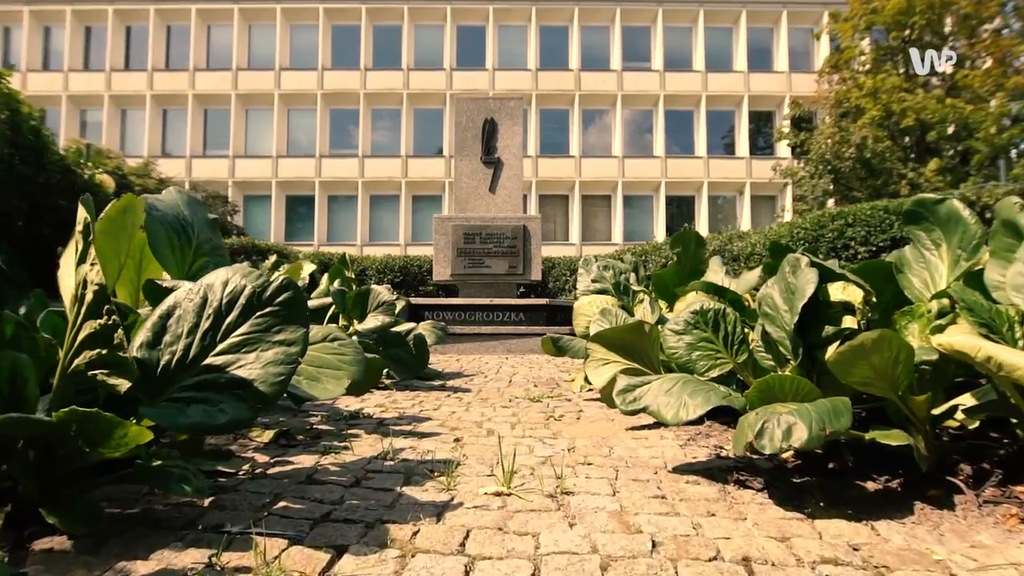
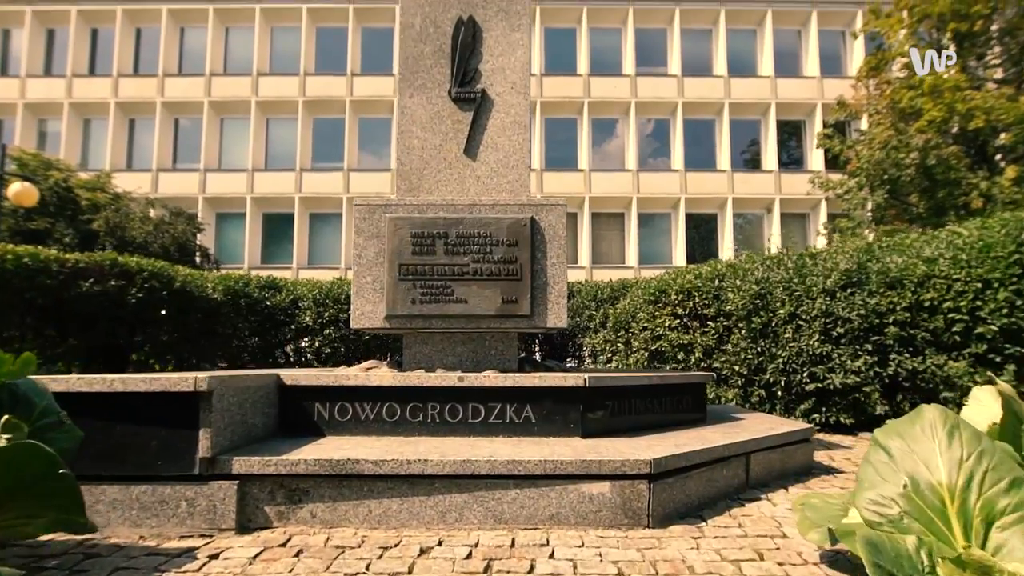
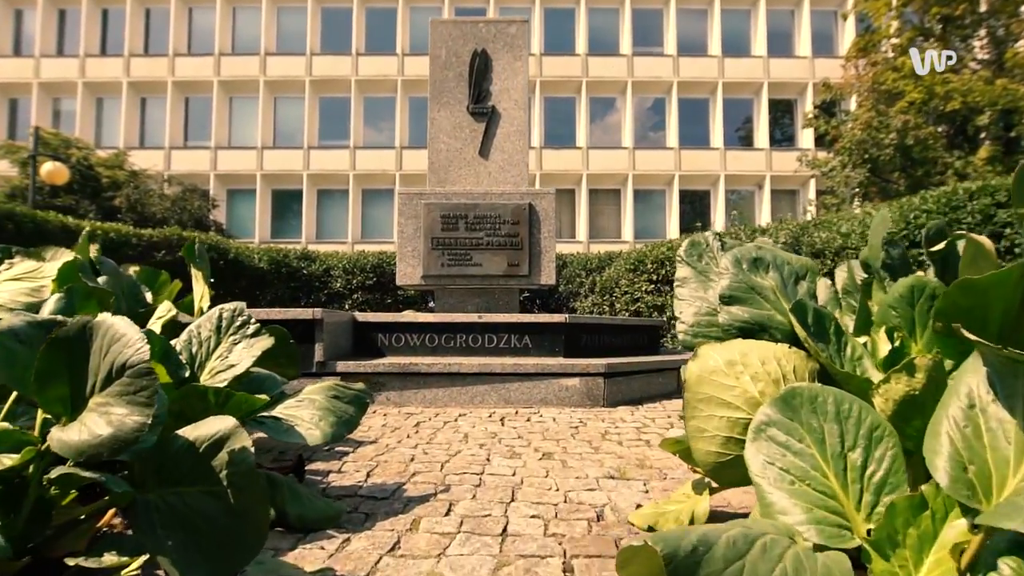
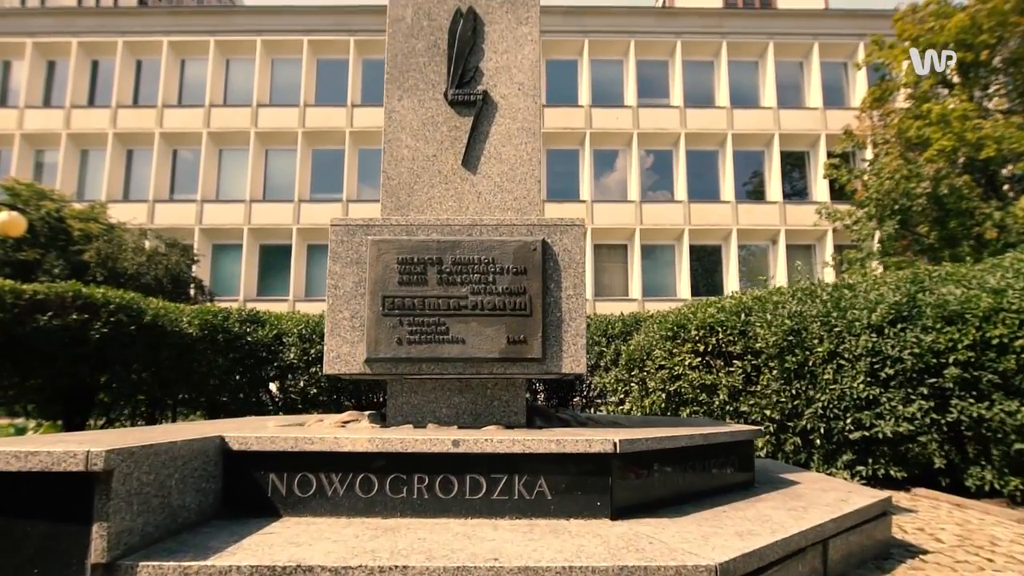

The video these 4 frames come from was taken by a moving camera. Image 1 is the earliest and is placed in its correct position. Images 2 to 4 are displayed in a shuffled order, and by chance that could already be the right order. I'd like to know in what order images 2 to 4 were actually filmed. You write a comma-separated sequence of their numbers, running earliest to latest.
3, 2, 4
